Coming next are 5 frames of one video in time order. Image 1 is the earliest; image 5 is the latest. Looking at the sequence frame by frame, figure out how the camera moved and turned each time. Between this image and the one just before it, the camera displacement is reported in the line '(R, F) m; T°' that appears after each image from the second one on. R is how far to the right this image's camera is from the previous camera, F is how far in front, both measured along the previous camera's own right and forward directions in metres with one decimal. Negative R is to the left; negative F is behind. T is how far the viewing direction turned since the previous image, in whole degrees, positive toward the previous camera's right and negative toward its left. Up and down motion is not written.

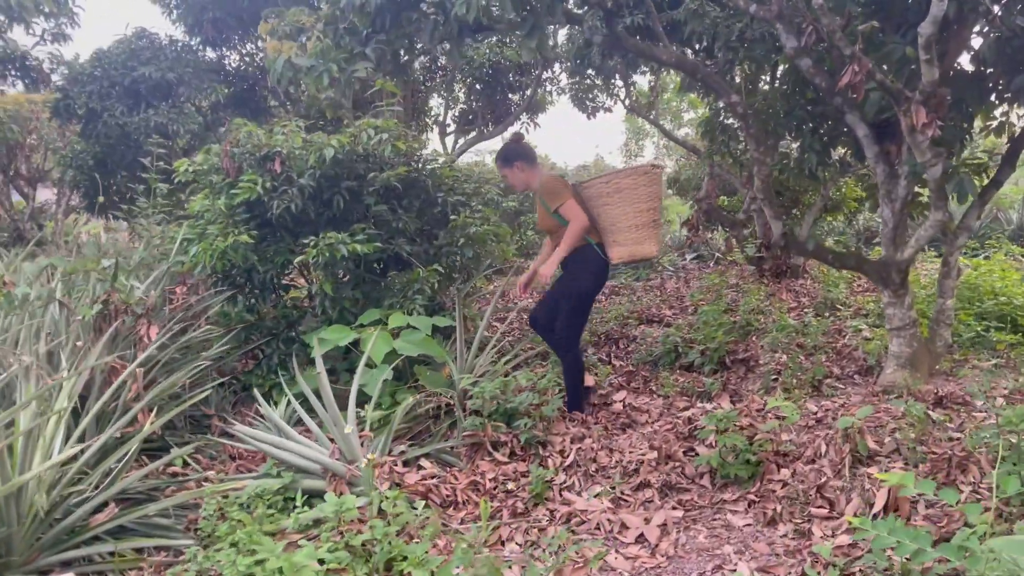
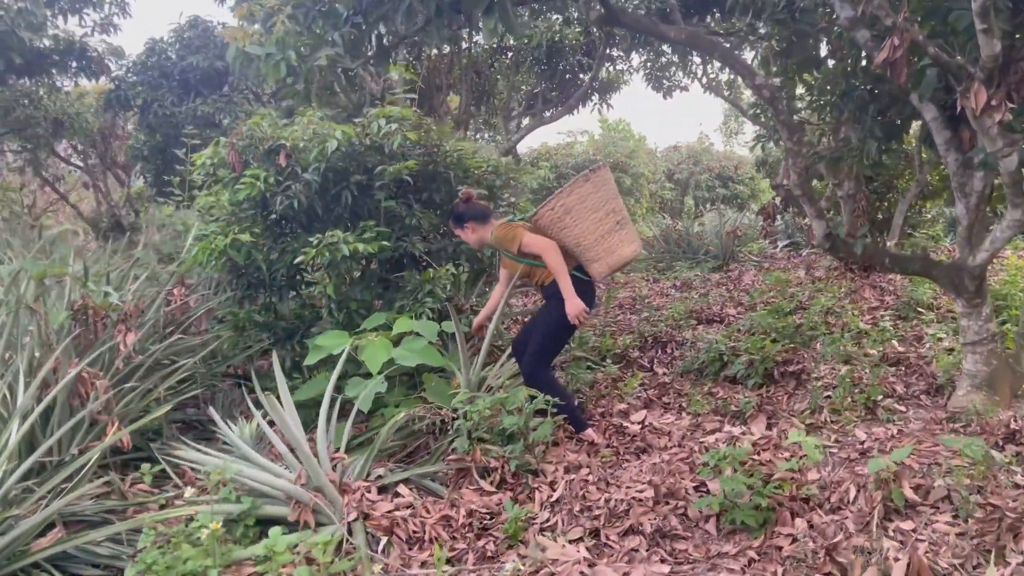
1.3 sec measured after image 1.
(+0.4, +0.3) m; -7°
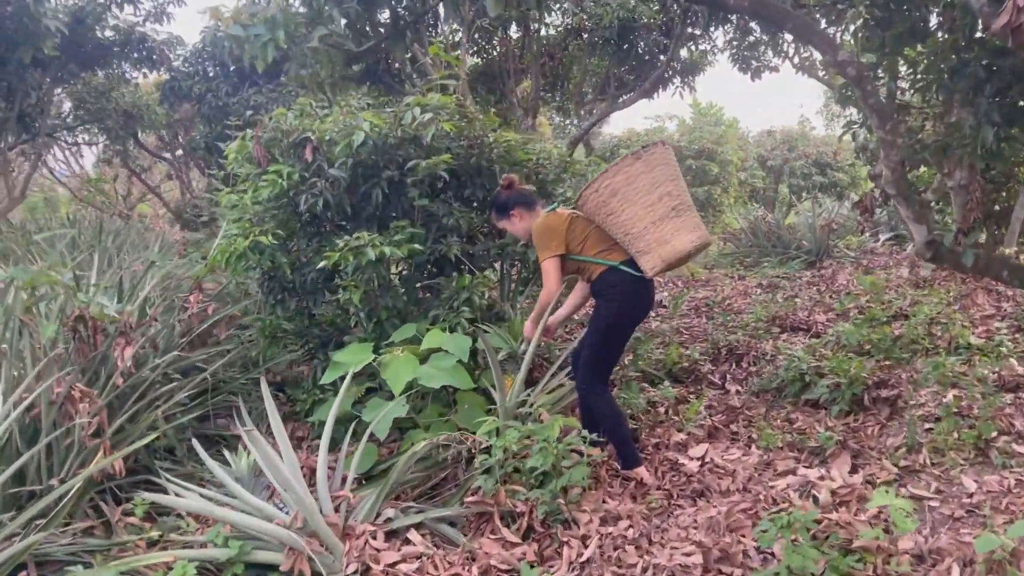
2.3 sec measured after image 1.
(+0.2, +0.4) m; -7°
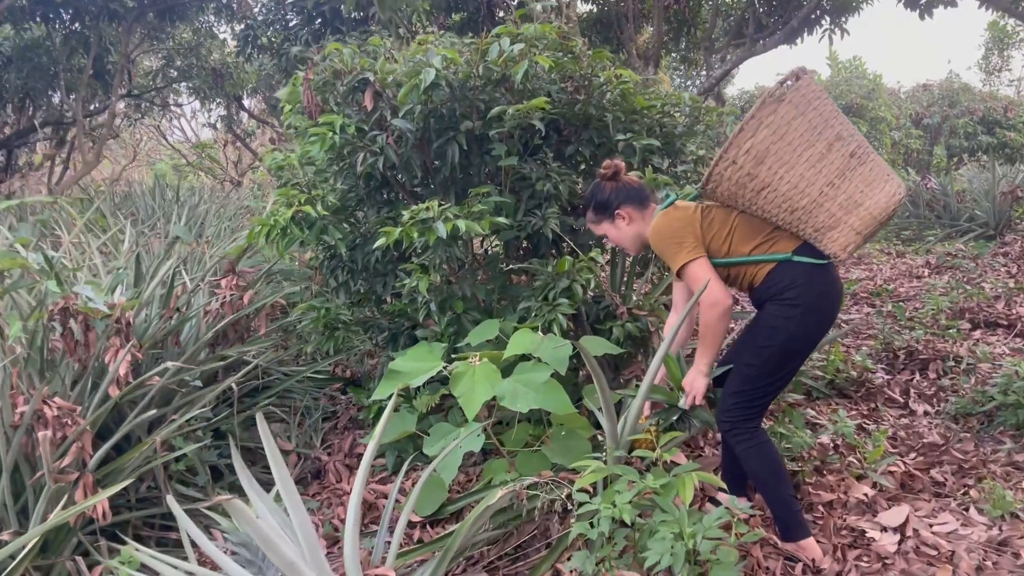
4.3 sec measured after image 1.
(0.0, +0.9) m; -9°
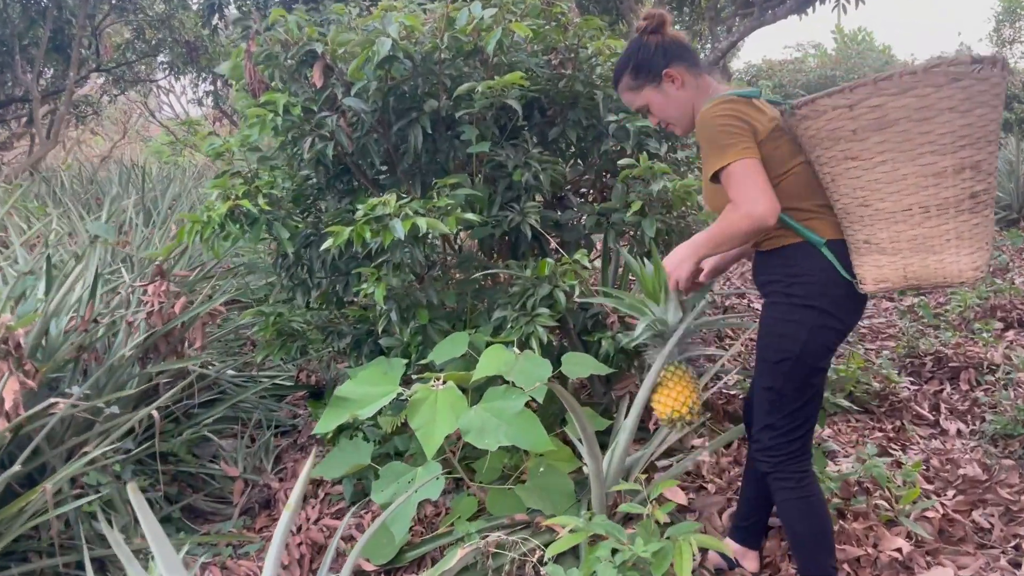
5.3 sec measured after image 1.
(+0.1, +0.4) m; 0°
